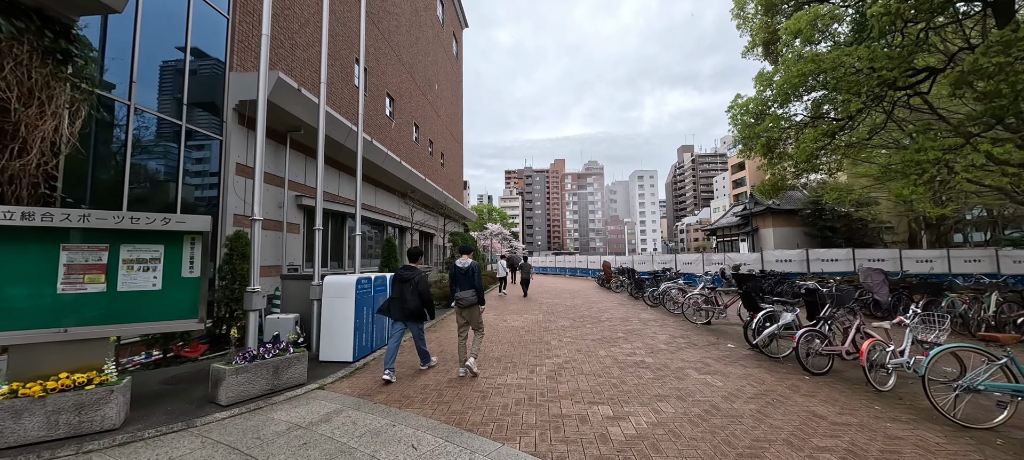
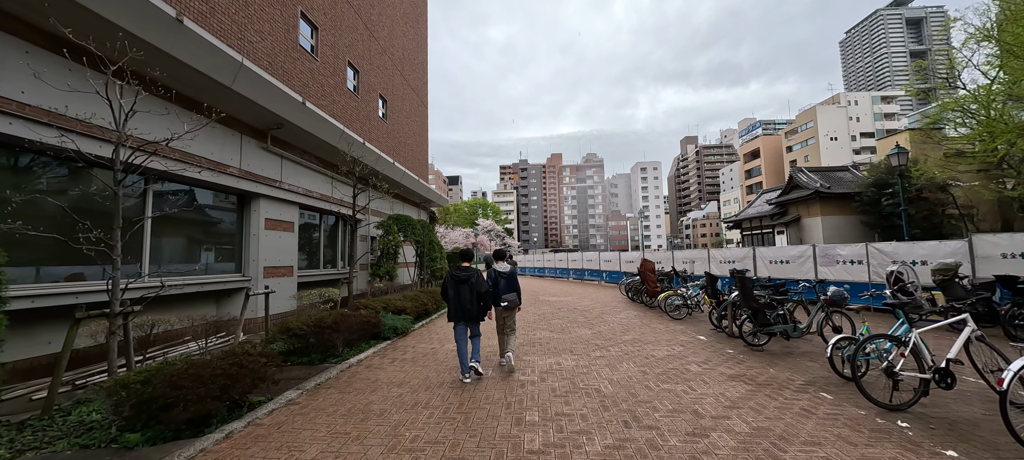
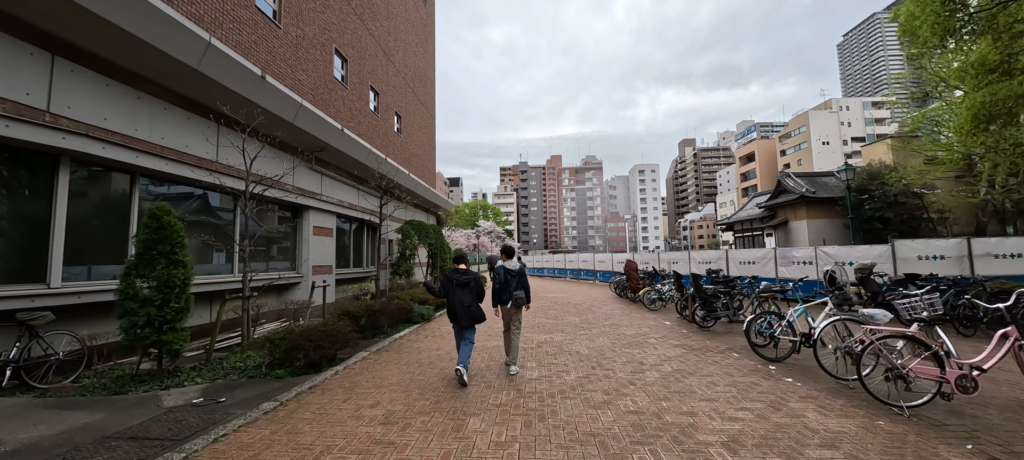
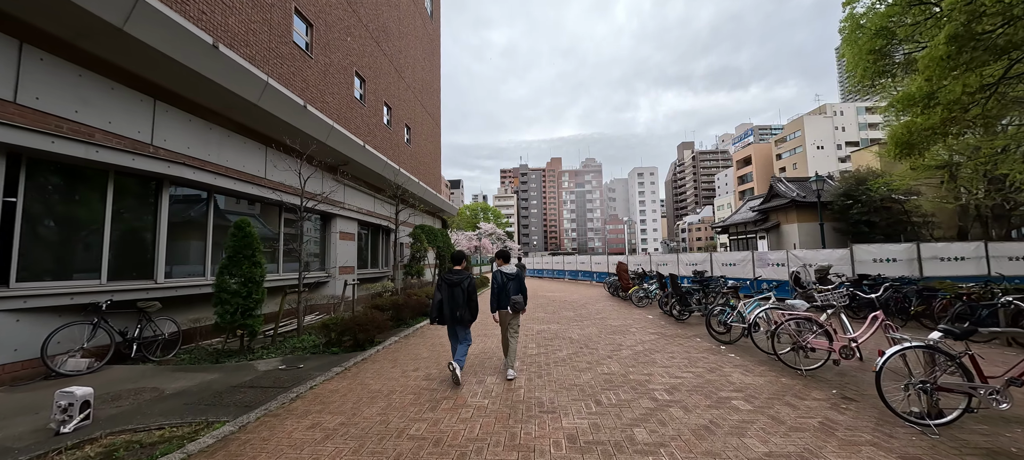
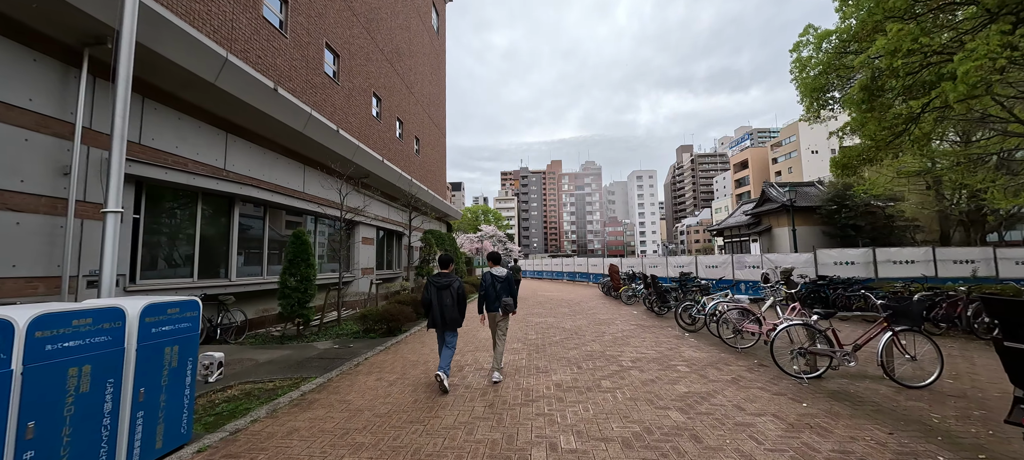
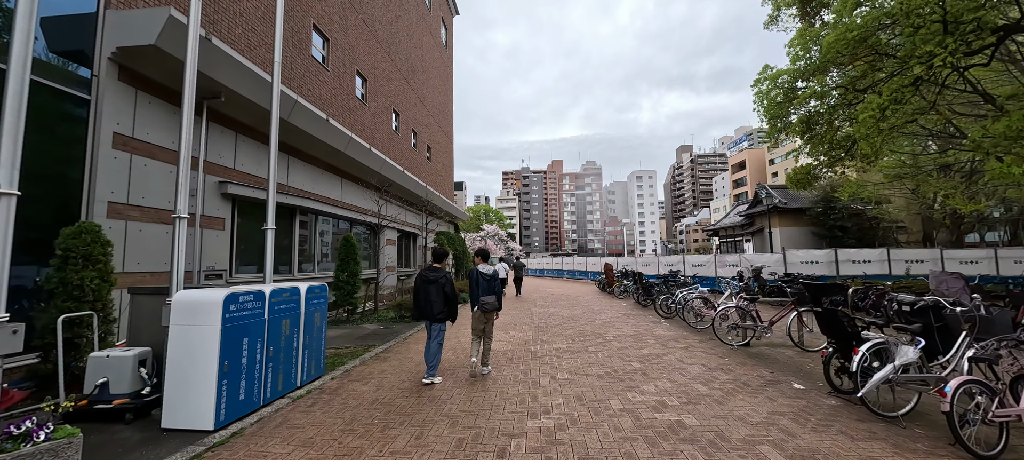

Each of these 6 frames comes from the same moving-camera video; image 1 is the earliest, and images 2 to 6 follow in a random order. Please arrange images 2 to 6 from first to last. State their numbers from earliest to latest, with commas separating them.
6, 5, 4, 3, 2
